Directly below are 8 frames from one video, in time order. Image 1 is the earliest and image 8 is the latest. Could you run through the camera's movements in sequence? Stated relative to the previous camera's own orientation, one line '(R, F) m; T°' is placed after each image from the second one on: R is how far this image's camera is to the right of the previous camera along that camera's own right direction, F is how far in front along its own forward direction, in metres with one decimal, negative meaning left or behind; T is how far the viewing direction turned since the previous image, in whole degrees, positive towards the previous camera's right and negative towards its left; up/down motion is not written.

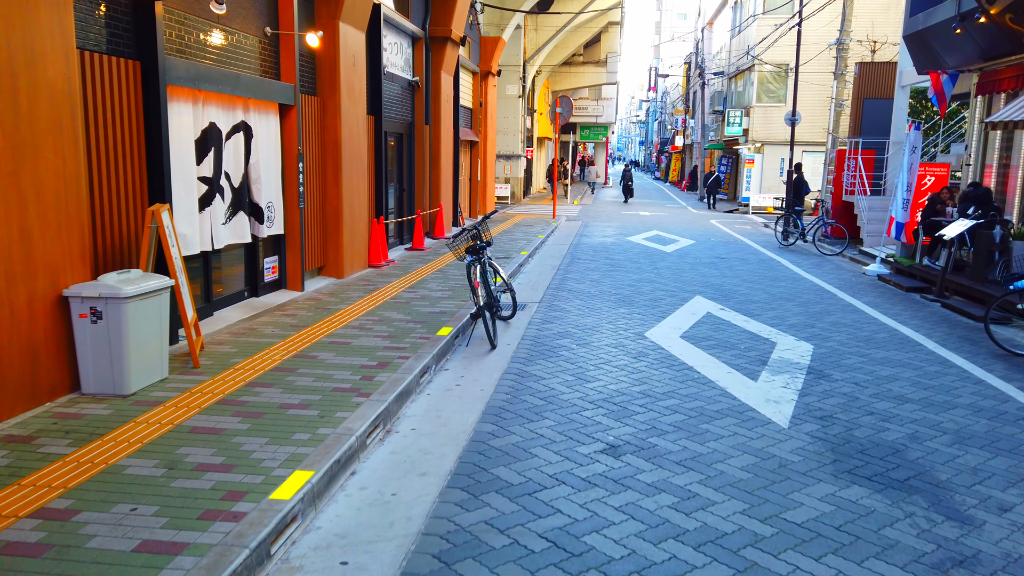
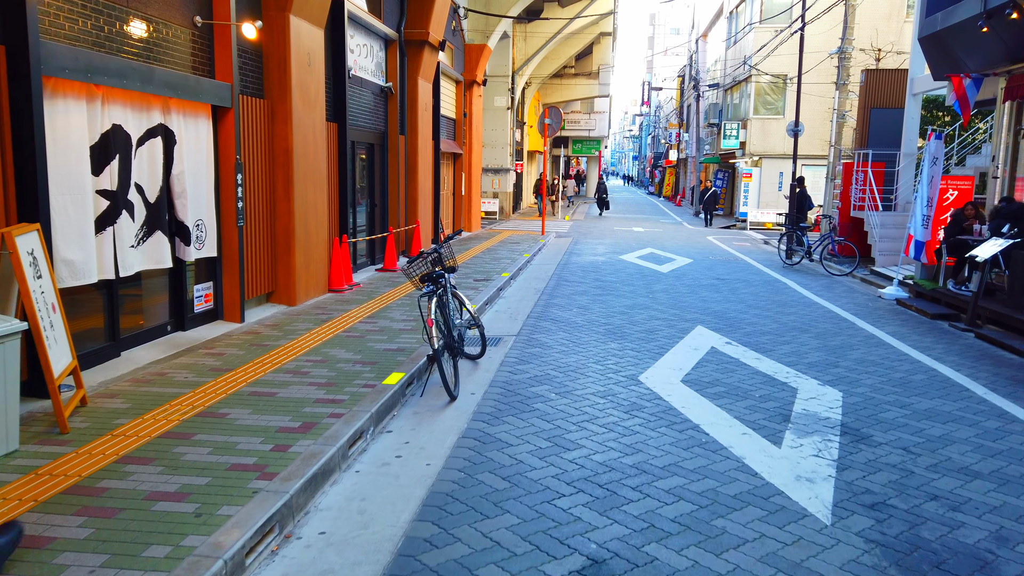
(+0.2, +1.3) m; 0°
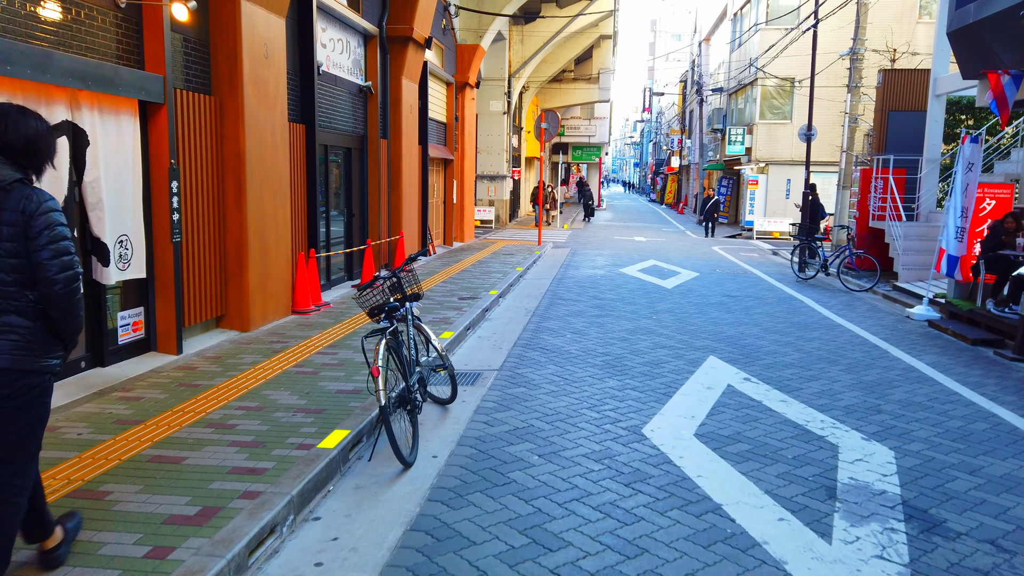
(+0.2, +1.2) m; 0°
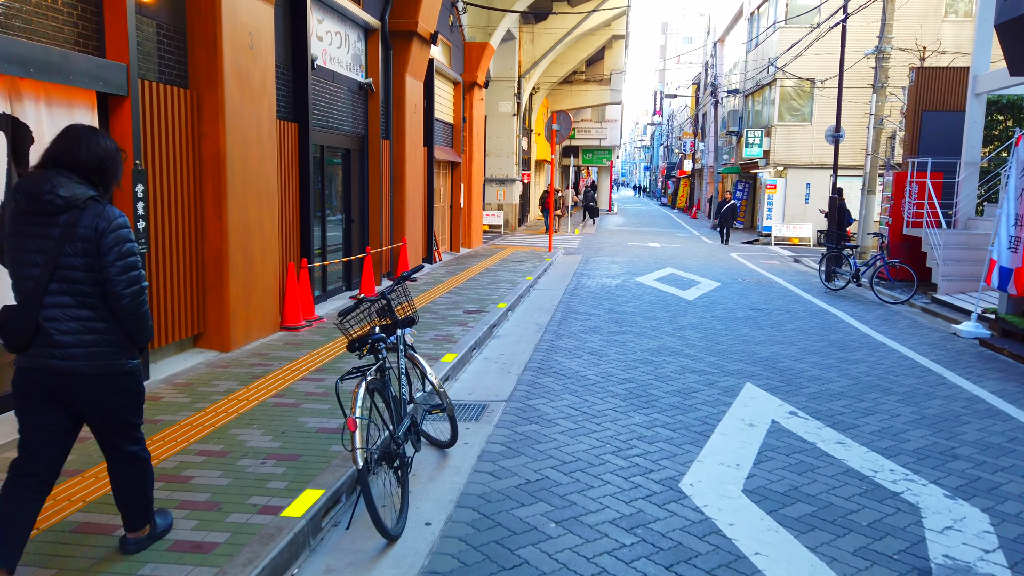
(0.0, +0.9) m; -1°
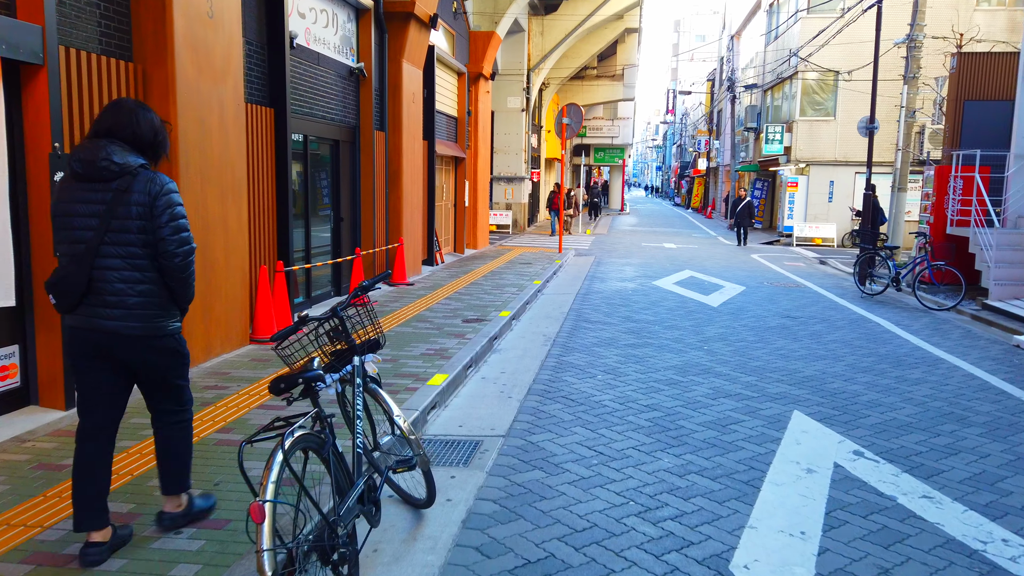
(+0.1, +1.2) m; -1°
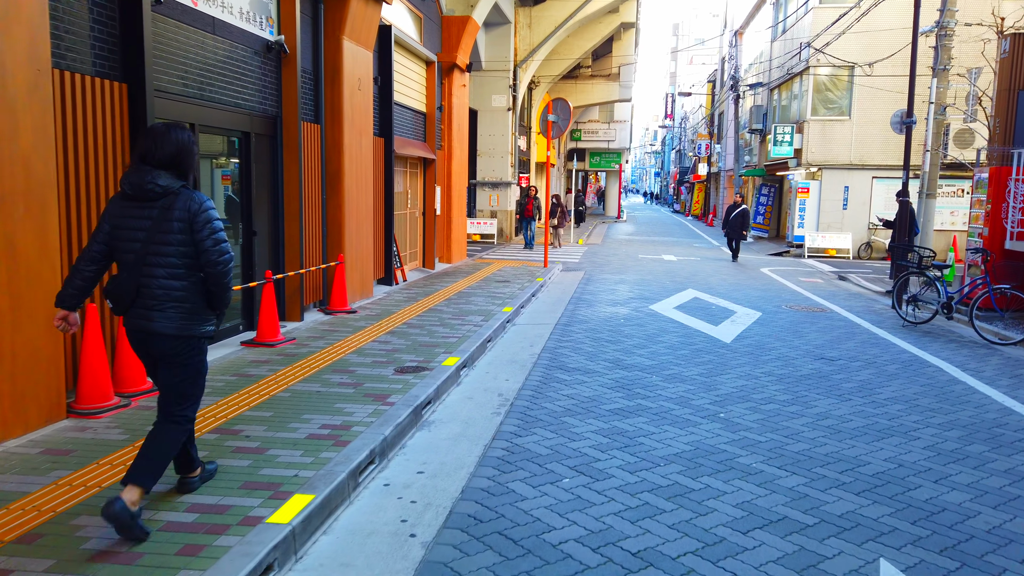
(+0.5, +2.4) m; 0°
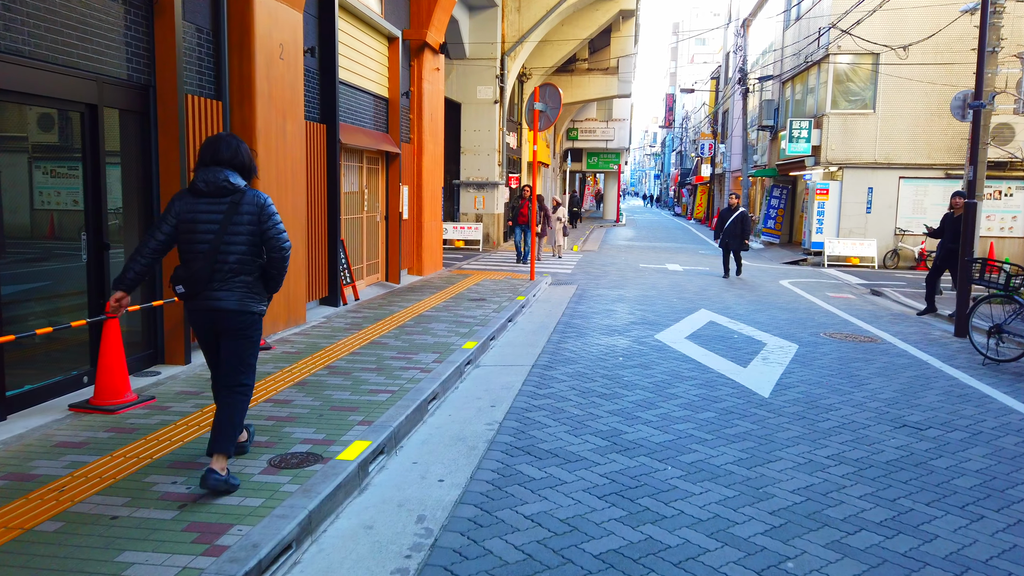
(+0.4, +2.5) m; 0°
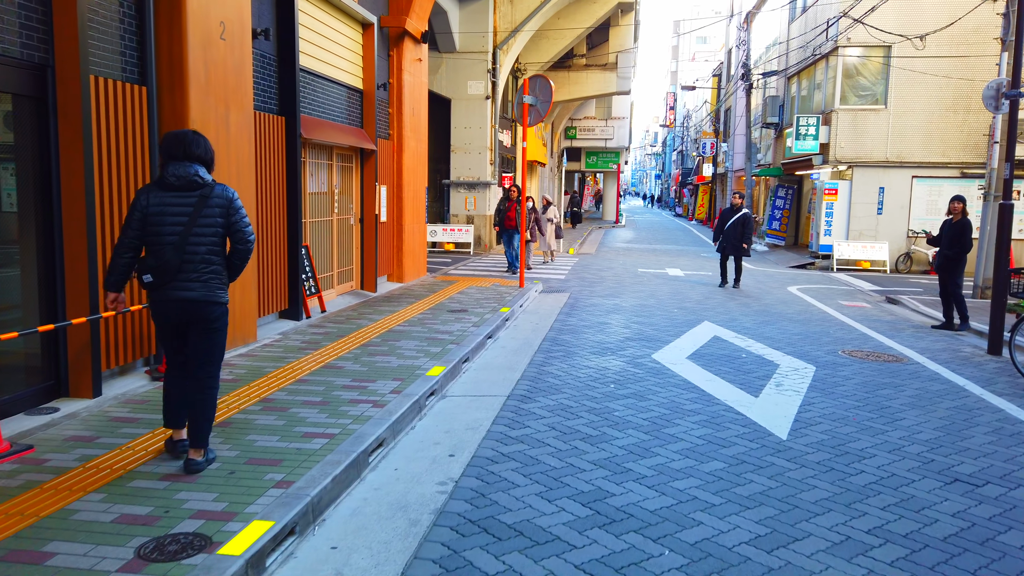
(+0.3, +1.1) m; 0°
